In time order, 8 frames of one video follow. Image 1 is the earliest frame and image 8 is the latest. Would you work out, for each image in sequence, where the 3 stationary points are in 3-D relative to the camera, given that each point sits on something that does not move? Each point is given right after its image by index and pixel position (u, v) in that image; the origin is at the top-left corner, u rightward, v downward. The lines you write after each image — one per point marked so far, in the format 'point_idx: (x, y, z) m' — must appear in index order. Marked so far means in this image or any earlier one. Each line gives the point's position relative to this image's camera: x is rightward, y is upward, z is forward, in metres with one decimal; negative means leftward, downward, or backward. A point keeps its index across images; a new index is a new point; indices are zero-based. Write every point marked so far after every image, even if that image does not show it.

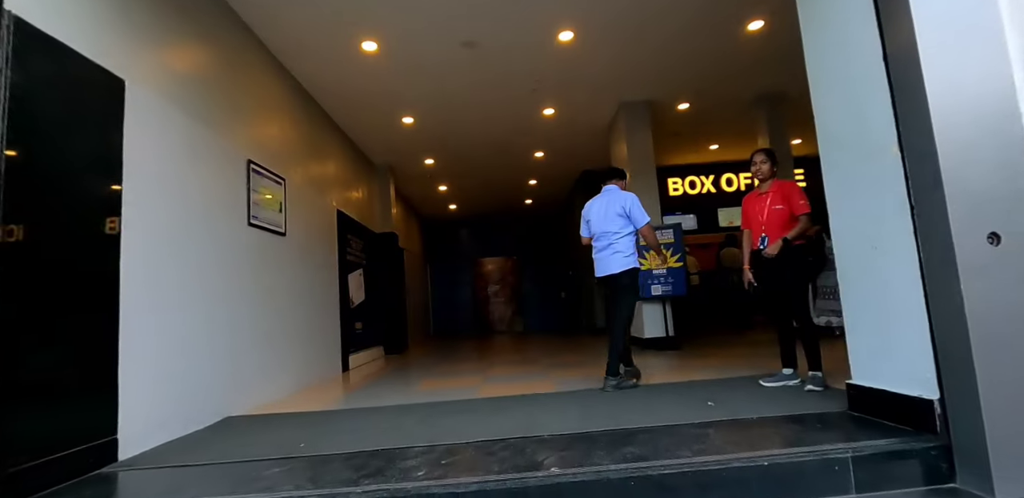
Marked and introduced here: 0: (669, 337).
0: (+1.8, -1.0, +5.8) m
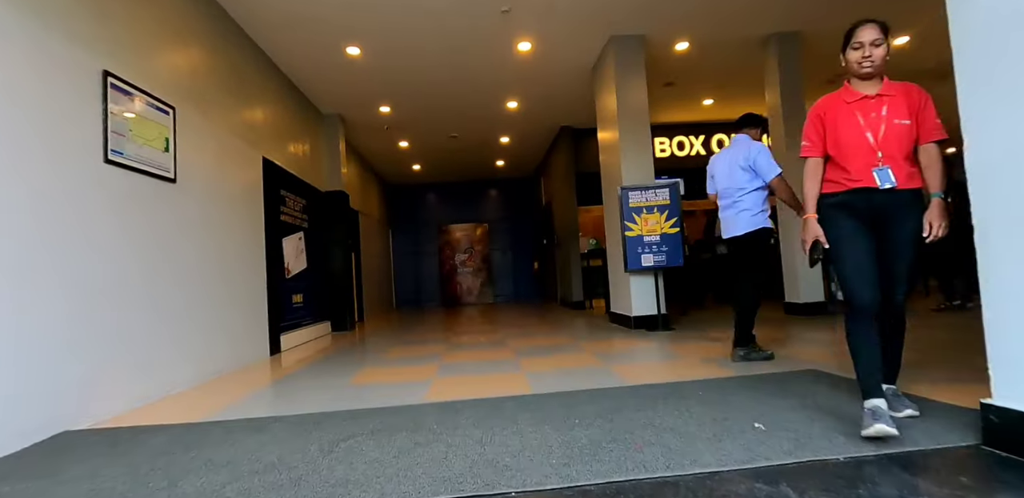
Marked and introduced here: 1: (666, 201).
0: (+1.5, -0.7, +5.0) m
1: (+1.5, +0.5, +4.9) m
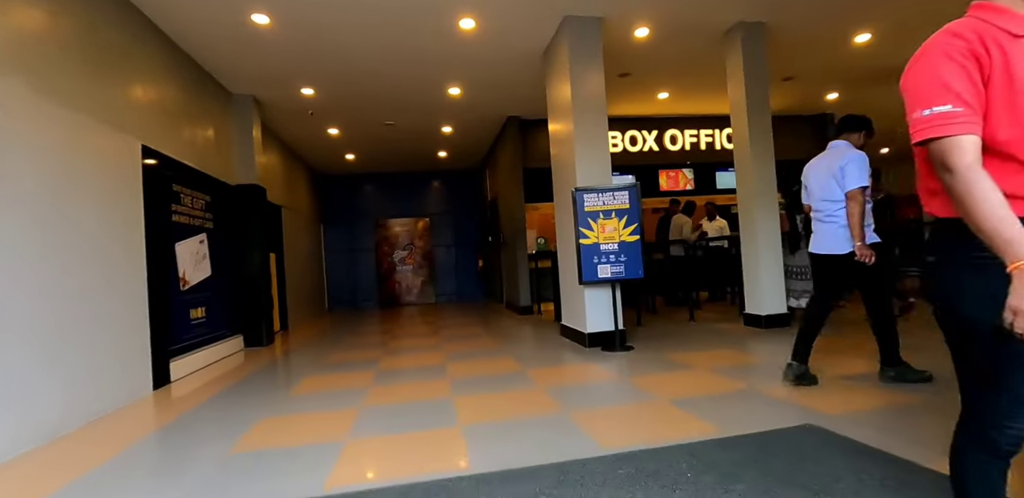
0: (+0.9, -0.7, +4.5) m
1: (+1.0, +0.4, +4.4) m
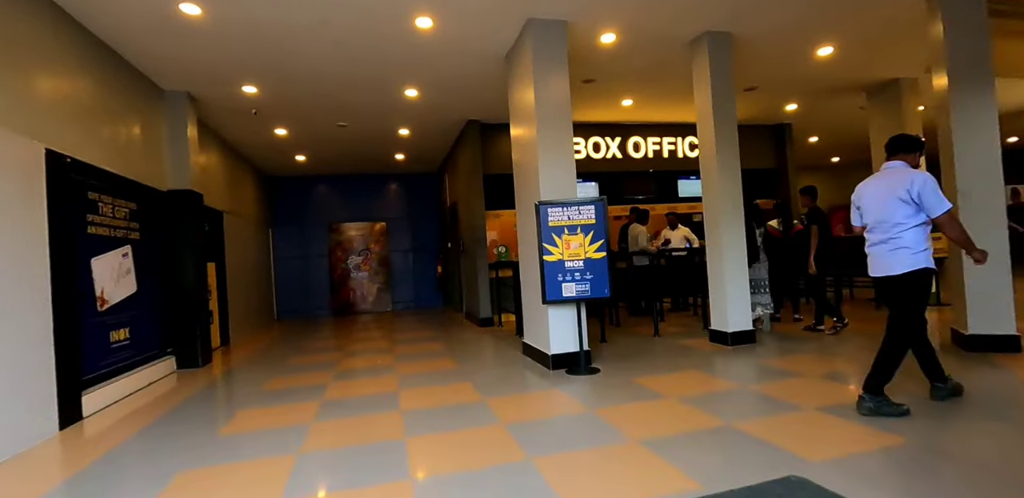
0: (+0.6, -0.9, +4.3) m
1: (+0.7, +0.2, +4.2) m
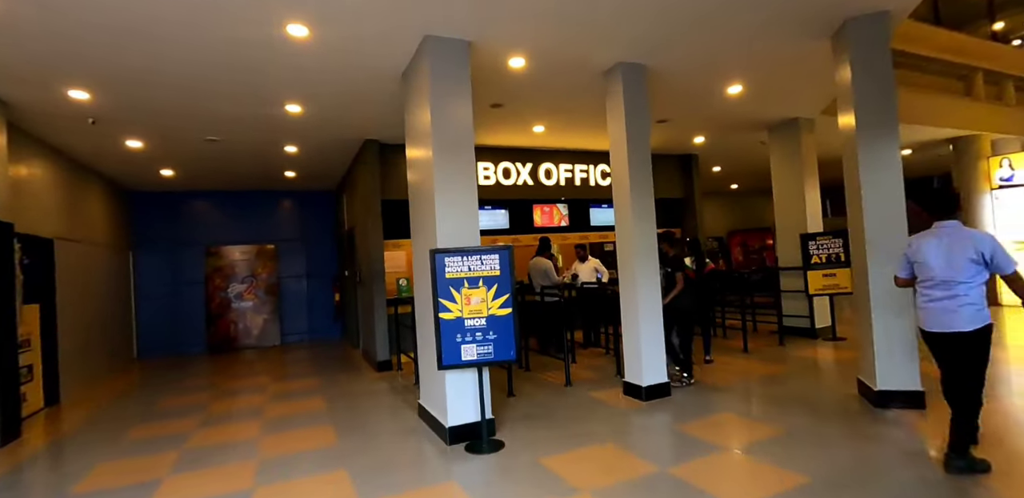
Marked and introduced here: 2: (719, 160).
0: (-0.2, -1.3, +3.7) m
1: (-0.1, -0.2, +3.6) m
2: (+3.6, +1.5, +8.7) m
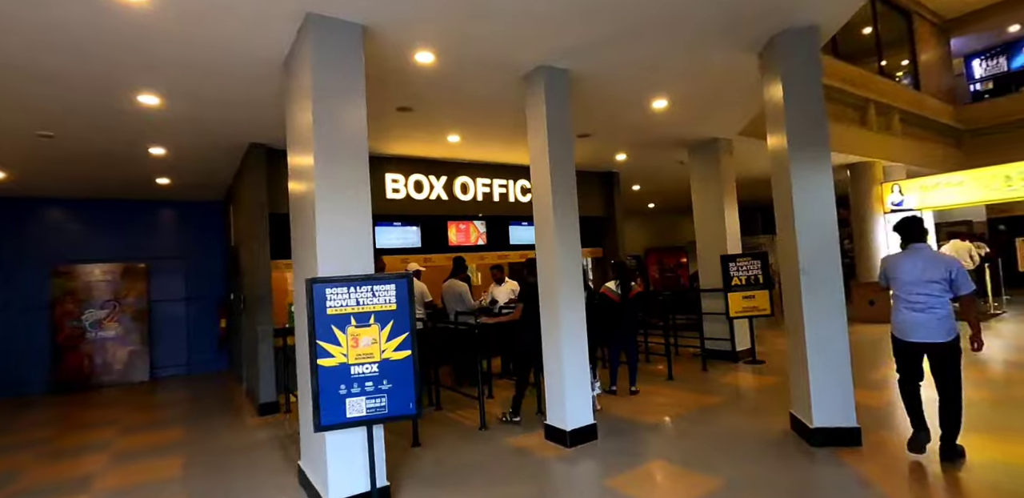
0: (-0.8, -1.4, +3.0) m
1: (-0.7, -0.3, +2.9) m
2: (+2.2, +1.2, +8.6) m
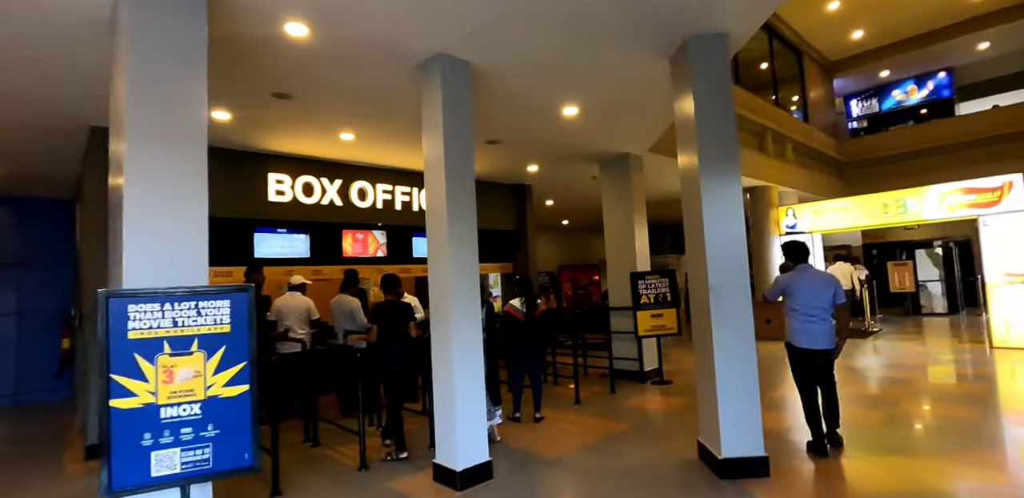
0: (-1.4, -1.5, +2.3) m
1: (-1.3, -0.4, +2.3) m
2: (+0.7, +0.9, +8.4) m
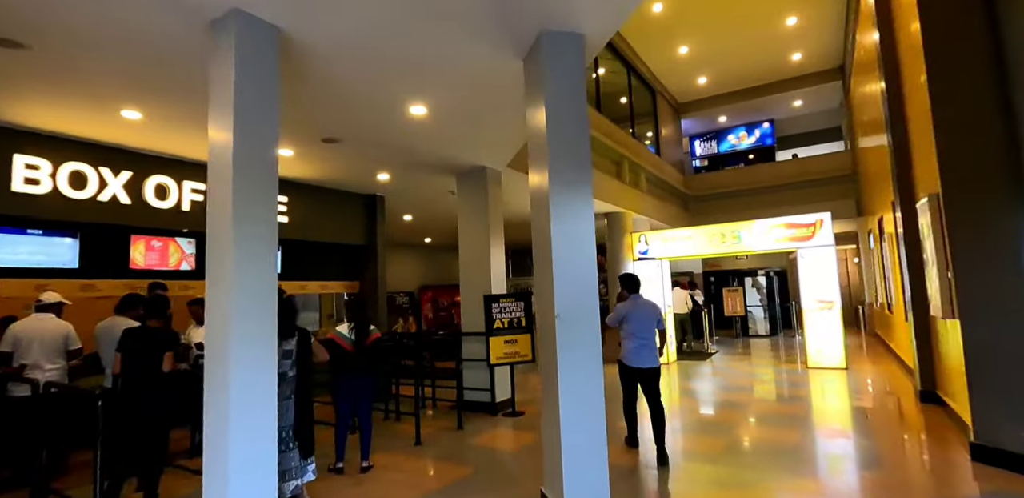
0: (-2.2, -1.5, +1.2) m
1: (-2.0, -0.3, +1.3) m
2: (-1.6, +0.6, +7.7) m
